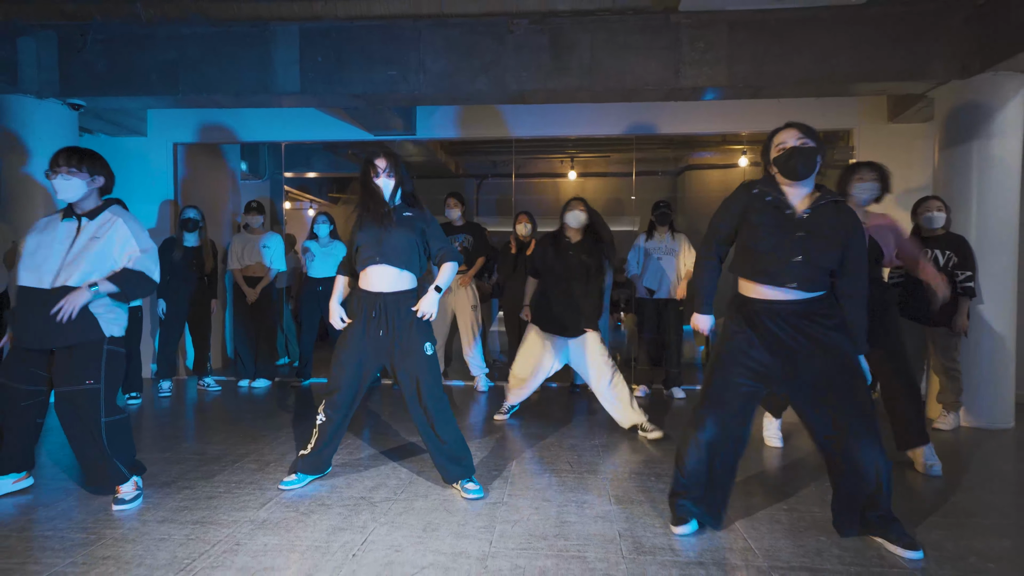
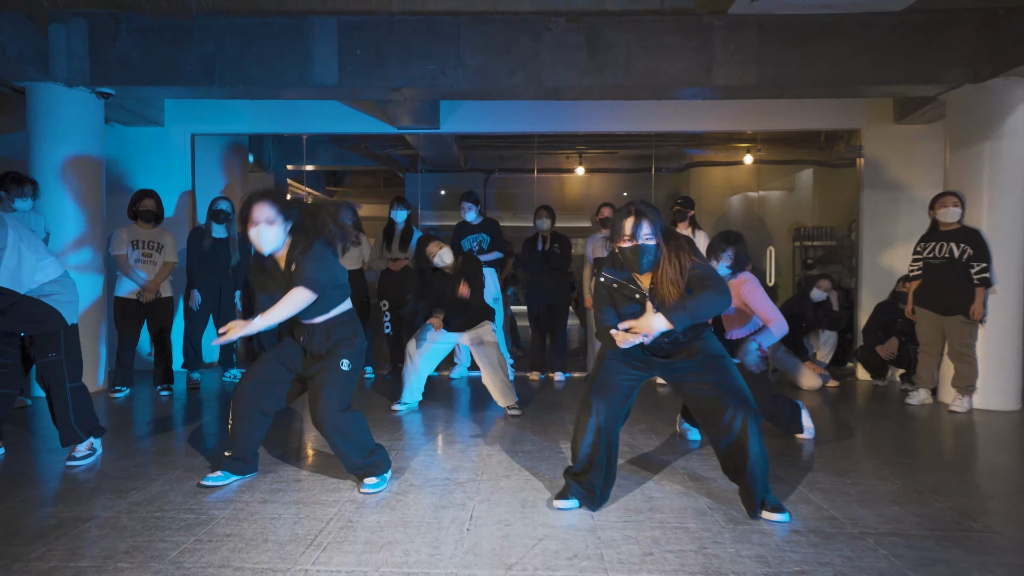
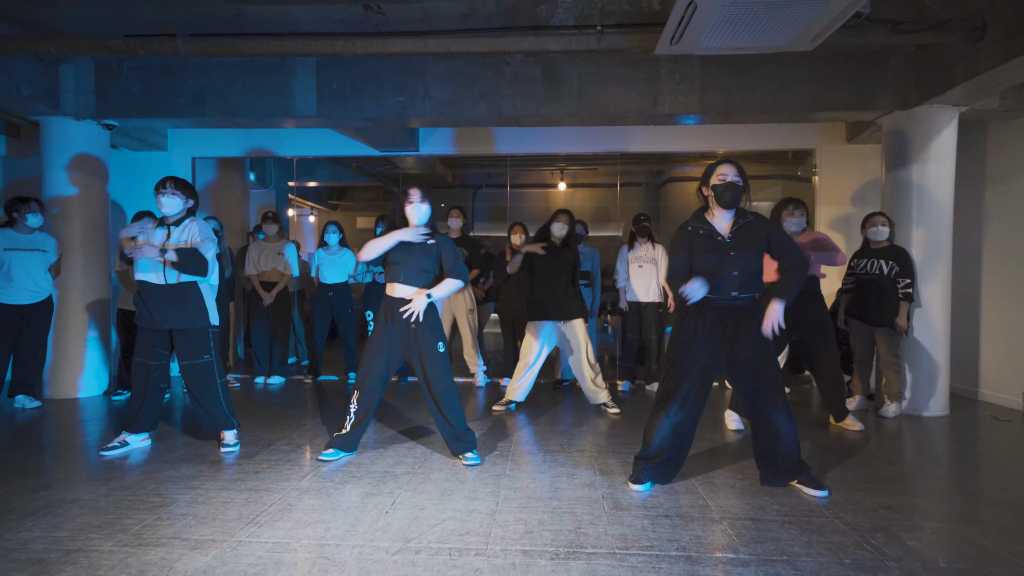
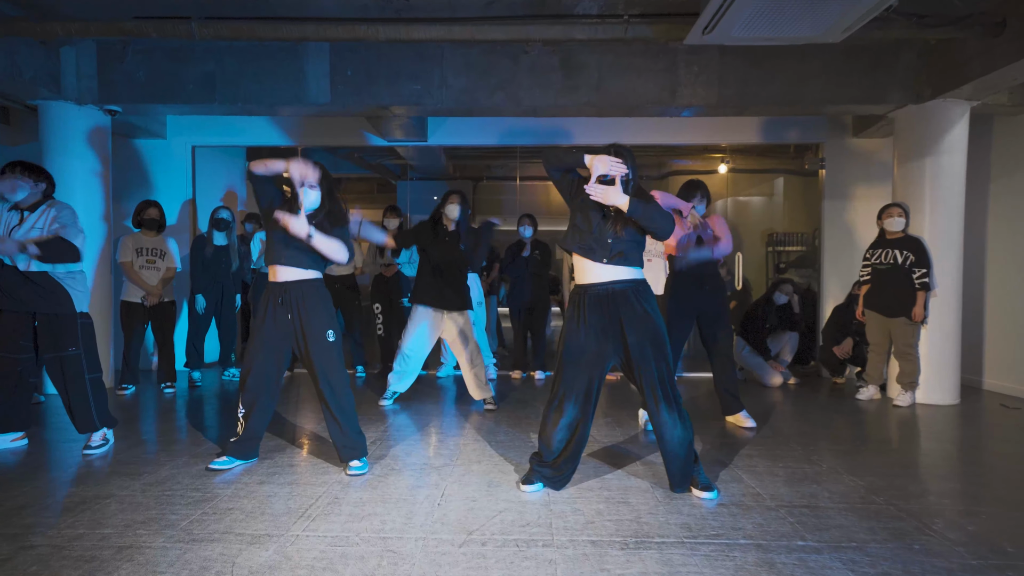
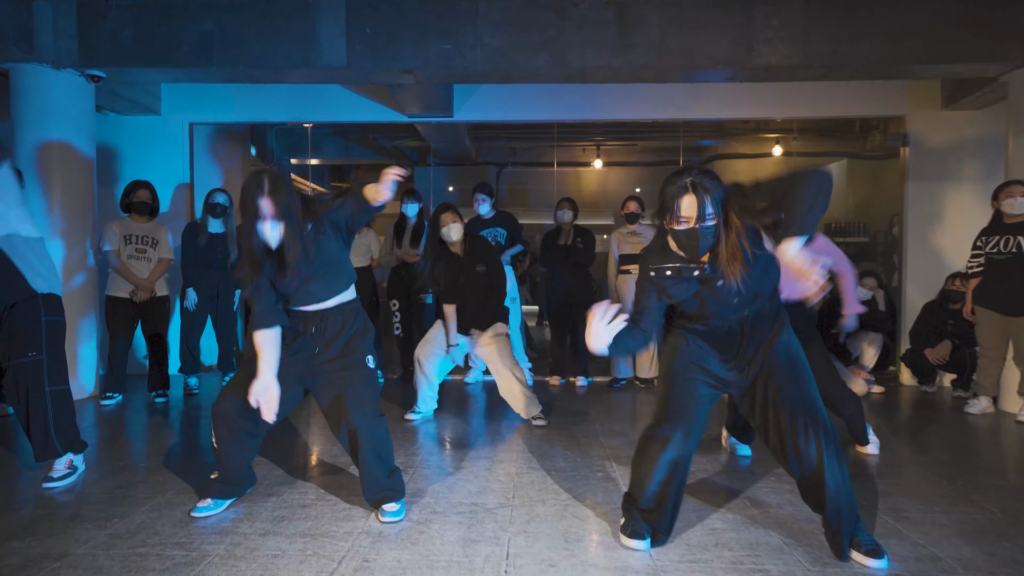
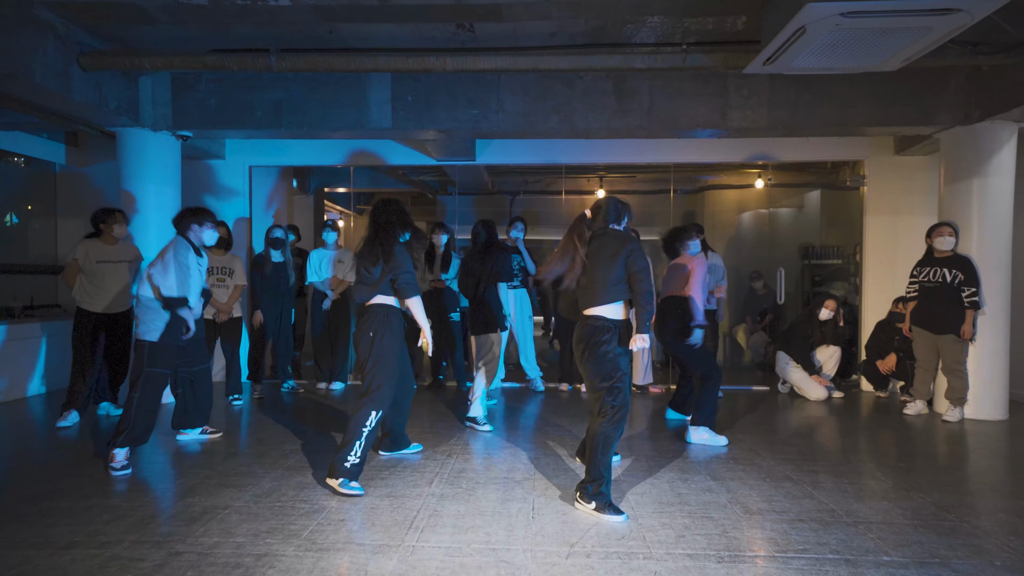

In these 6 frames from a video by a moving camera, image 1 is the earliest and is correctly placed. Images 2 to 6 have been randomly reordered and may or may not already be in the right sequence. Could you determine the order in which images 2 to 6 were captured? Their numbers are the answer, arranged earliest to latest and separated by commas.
3, 4, 2, 5, 6
